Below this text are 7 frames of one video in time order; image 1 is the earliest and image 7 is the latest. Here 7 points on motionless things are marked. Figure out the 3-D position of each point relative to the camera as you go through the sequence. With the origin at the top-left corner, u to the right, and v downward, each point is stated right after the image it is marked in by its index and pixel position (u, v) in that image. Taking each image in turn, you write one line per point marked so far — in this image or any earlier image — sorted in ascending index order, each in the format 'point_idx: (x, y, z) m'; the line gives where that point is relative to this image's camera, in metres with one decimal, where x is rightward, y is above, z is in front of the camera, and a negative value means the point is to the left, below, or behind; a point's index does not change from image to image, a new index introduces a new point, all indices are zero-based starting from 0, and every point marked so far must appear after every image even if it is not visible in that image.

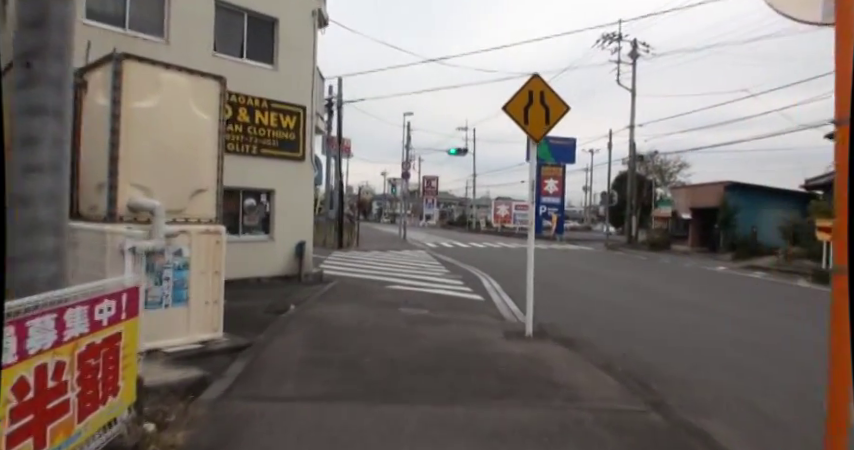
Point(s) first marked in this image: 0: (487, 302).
0: (+1.4, -1.8, +11.1) m
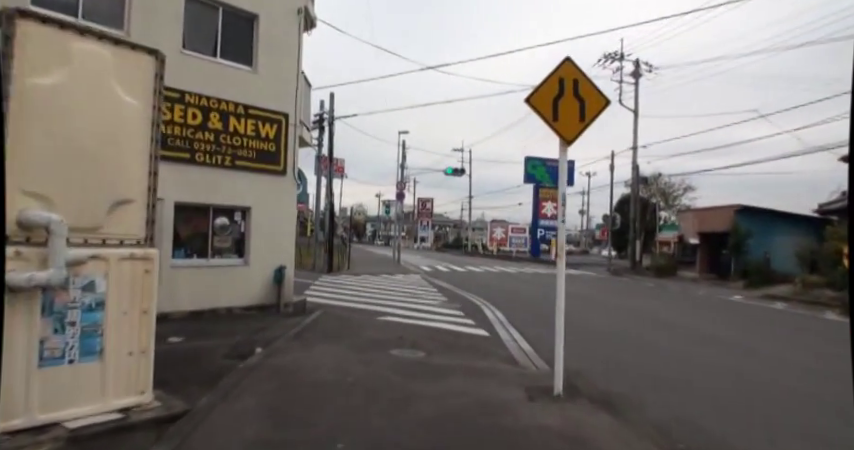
0: (+1.3, -2.2, +9.5) m
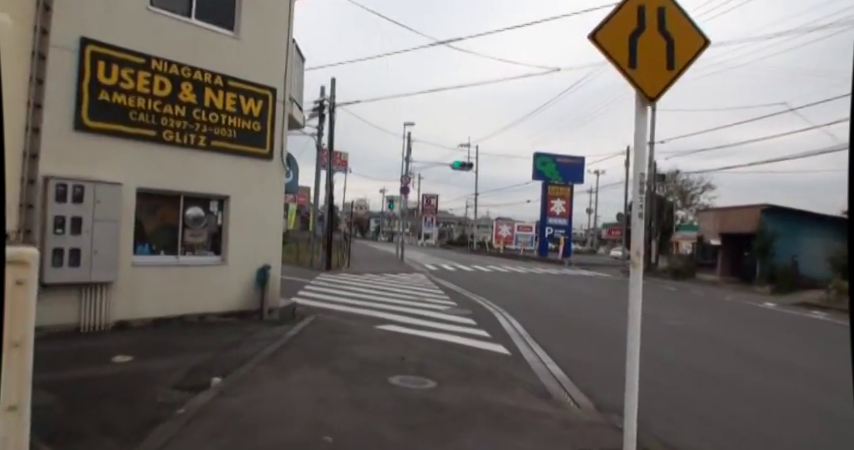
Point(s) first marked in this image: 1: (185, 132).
0: (+1.5, -2.2, +7.9) m
1: (-4.3, +1.6, +8.7) m
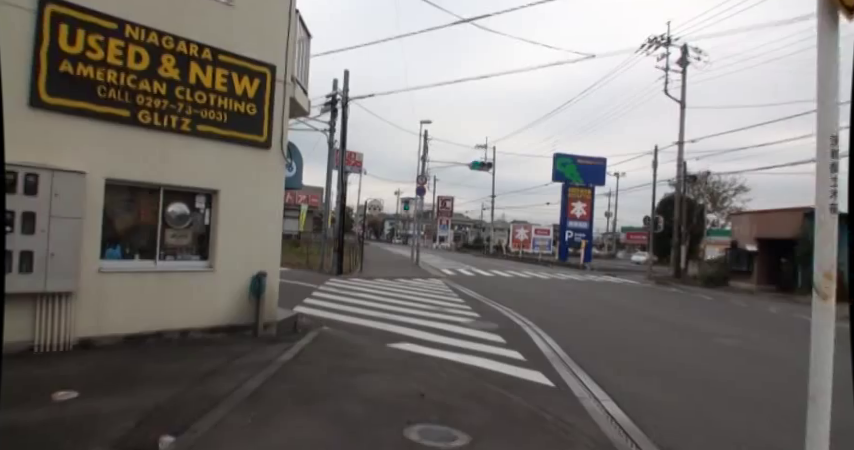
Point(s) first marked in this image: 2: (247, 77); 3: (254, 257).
0: (+1.8, -2.2, +6.3) m
1: (-3.9, +1.7, +7.3) m
2: (-3.0, +2.5, +8.1) m
3: (-3.0, -0.6, +8.5) m
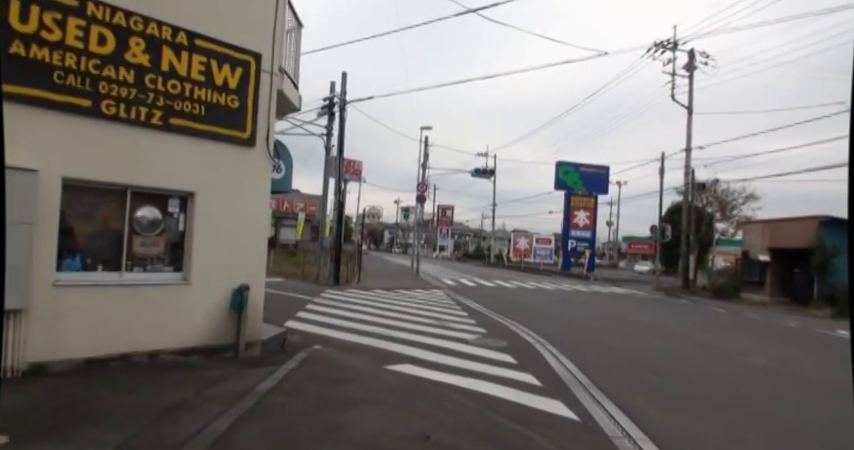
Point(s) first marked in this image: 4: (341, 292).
0: (+1.8, -2.3, +5.4) m
1: (-3.8, +1.6, +6.4) m
2: (-2.9, +2.4, +7.3) m
3: (-2.9, -0.7, +7.6) m
4: (-3.5, -2.7, +20.0) m
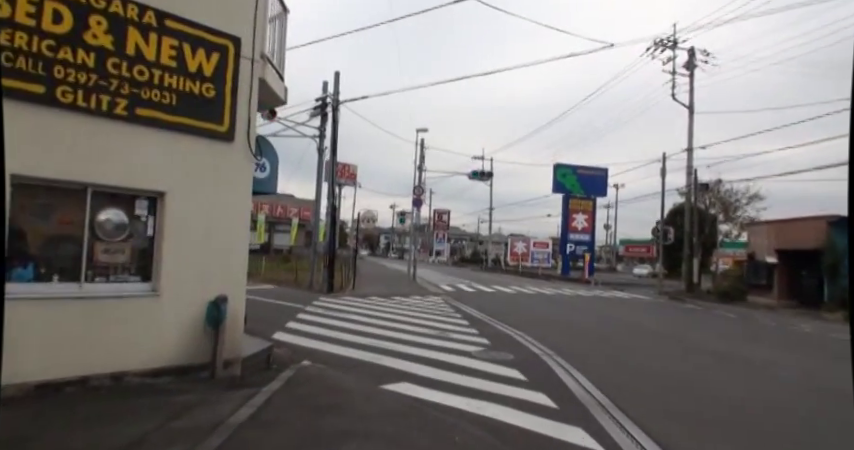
0: (+1.9, -2.3, +4.6) m
1: (-3.8, +1.5, +5.7) m
2: (-2.9, +2.3, +6.5) m
3: (-2.9, -0.7, +6.8) m
4: (-3.6, -2.9, +19.1) m
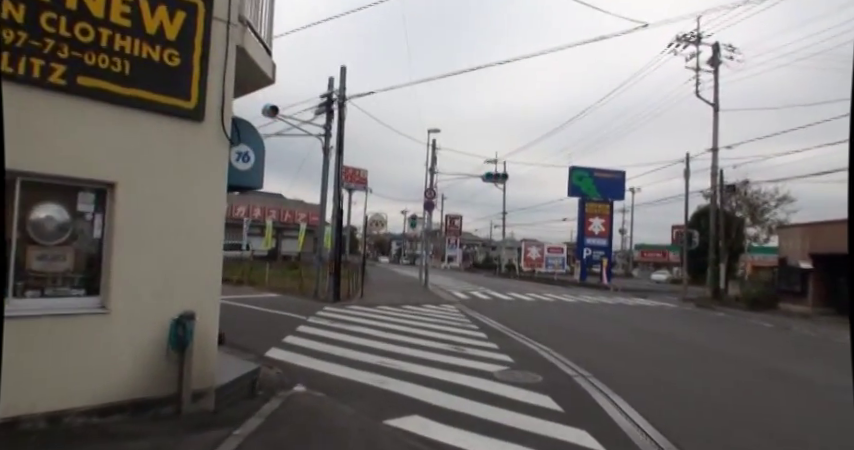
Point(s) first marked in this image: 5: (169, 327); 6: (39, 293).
0: (+2.0, -2.2, +3.2) m
1: (-3.7, +1.5, +4.5) m
2: (-2.8, +2.3, +5.3) m
3: (-2.8, -0.7, +5.6) m
4: (-3.1, -3.1, +17.9) m
5: (-2.8, -1.1, +5.4) m
6: (-3.8, -0.7, +4.9) m
